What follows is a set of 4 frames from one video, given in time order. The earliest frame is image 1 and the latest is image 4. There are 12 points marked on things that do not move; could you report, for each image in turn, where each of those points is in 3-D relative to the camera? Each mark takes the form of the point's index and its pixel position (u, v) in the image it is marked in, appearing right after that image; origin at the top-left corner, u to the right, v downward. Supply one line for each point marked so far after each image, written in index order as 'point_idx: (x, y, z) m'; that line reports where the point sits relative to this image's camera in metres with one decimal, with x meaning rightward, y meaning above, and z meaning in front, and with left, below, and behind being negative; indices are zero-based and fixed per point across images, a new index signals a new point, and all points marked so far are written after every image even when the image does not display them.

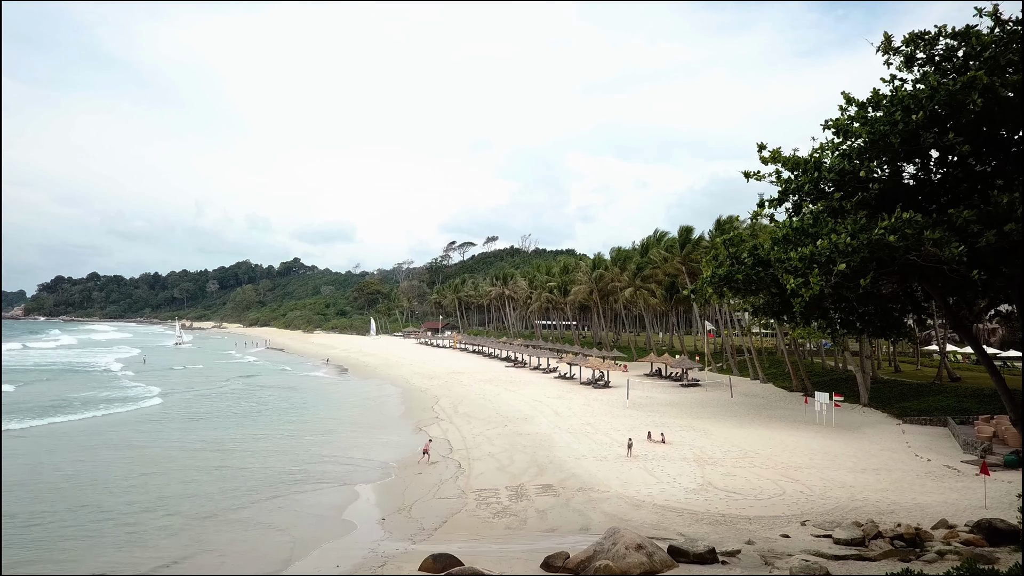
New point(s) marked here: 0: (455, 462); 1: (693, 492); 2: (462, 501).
0: (-2.0, -6.2, +19.7) m
1: (+4.9, -5.6, +14.9) m
2: (-1.4, -6.0, +15.4) m
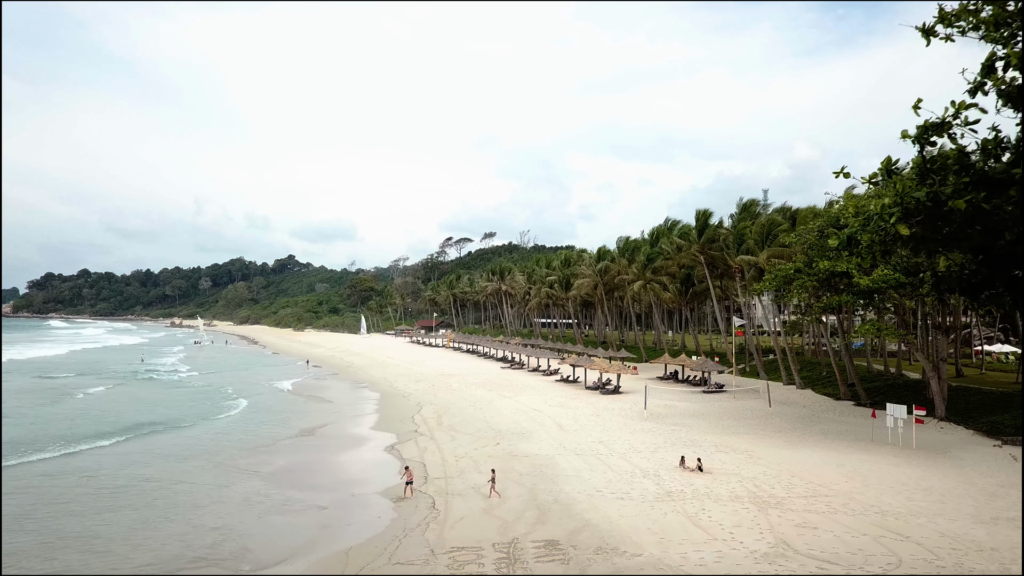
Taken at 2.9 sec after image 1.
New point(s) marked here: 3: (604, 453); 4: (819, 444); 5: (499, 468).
0: (-2.2, -5.7, +14.9) m
1: (+4.7, -5.1, +10.2) m
2: (-1.6, -5.5, +10.7) m
3: (+3.1, -5.5, +18.2) m
4: (+10.3, -5.2, +18.4) m
5: (-0.4, -5.6, +17.1) m
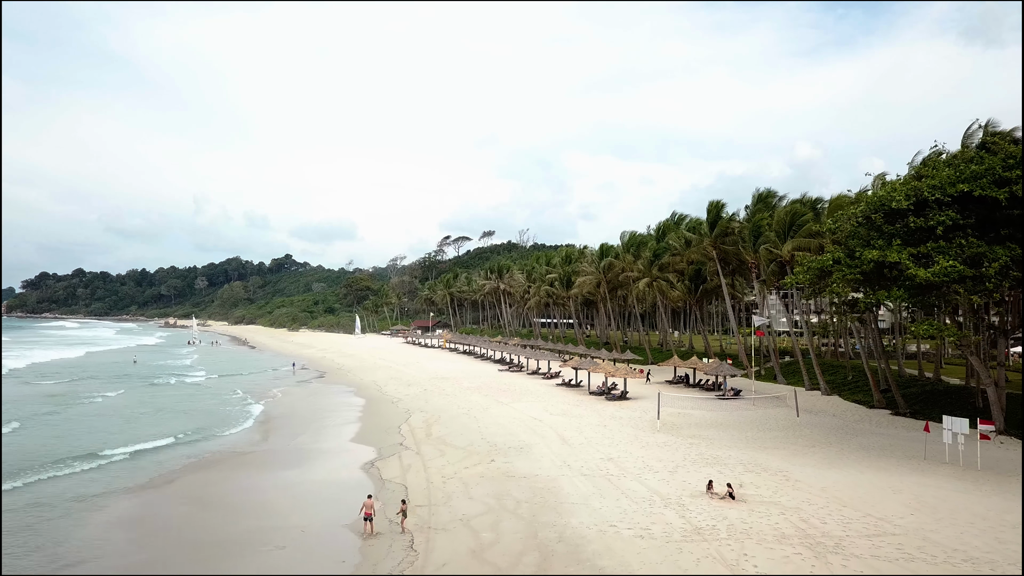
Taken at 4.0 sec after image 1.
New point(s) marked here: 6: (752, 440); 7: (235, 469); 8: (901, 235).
0: (-2.3, -5.5, +12.4) m
1: (+4.6, -4.9, +7.7) m
2: (-1.7, -5.3, +8.1) m
3: (+2.9, -5.3, +15.6) m
4: (+10.1, -5.1, +15.8) m
5: (-0.5, -5.4, +14.6) m
6: (+8.4, -5.3, +19.2) m
7: (-9.4, -6.0, +18.5) m
8: (+12.2, +1.6, +17.2) m
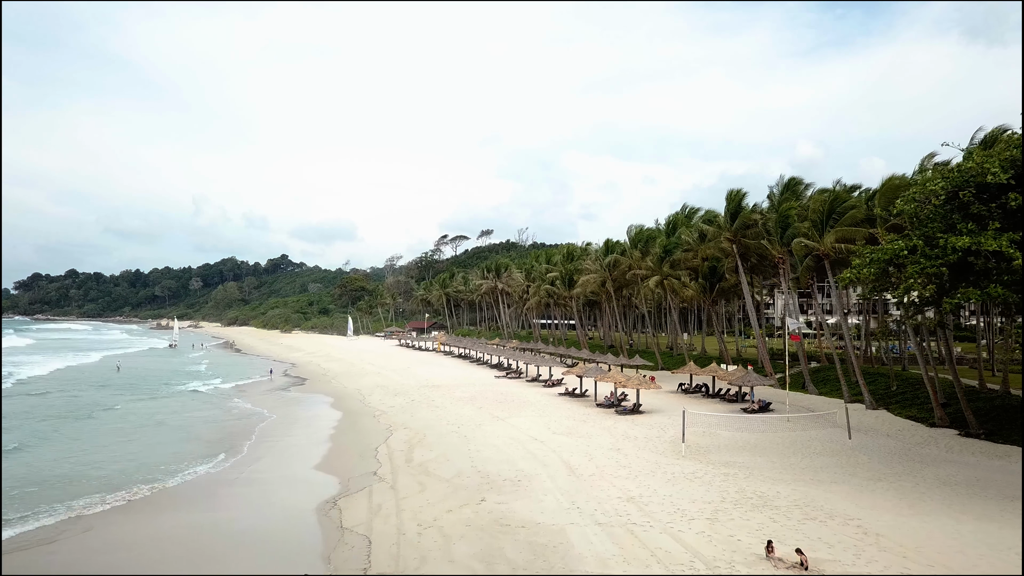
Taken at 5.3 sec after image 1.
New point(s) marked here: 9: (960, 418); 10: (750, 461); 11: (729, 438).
0: (-2.5, -5.4, +8.9) m
1: (+4.5, -4.8, +4.2) m
2: (-1.8, -5.2, +4.6) m
3: (+2.8, -5.2, +12.1) m
4: (+10.0, -4.9, +12.4) m
5: (-0.6, -5.3, +11.1) m
6: (+8.3, -5.2, +15.7) m
7: (-9.5, -5.9, +15.0) m
8: (+12.0, +1.8, +13.7) m
9: (+15.2, -4.4, +18.7) m
10: (+7.2, -5.2, +16.6) m
11: (+7.4, -5.1, +18.7) m
